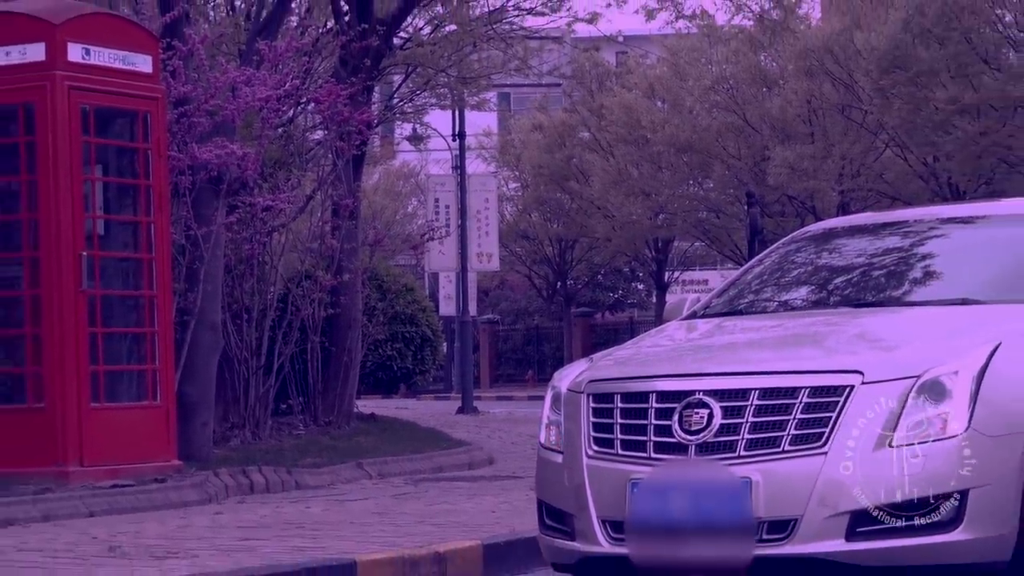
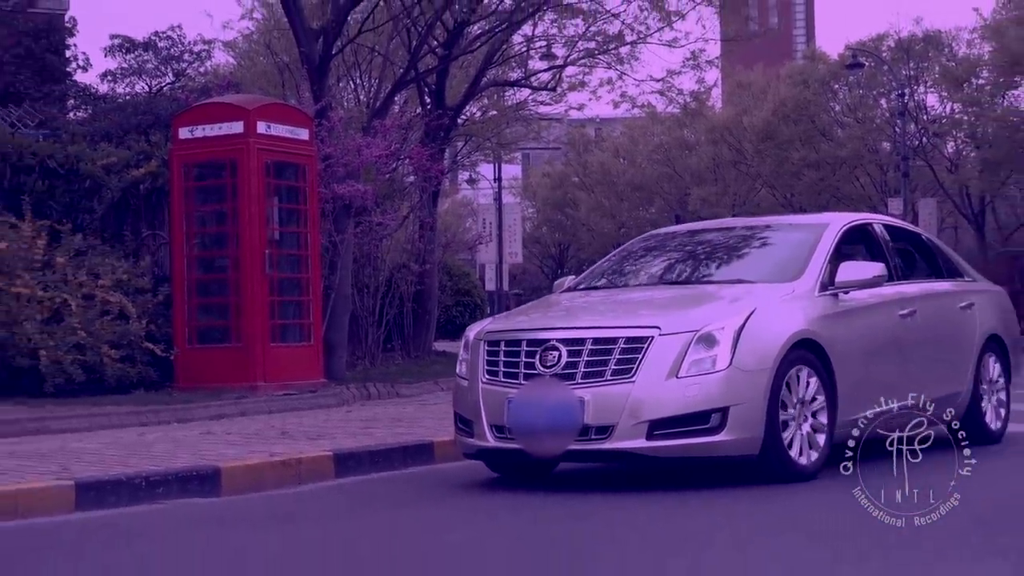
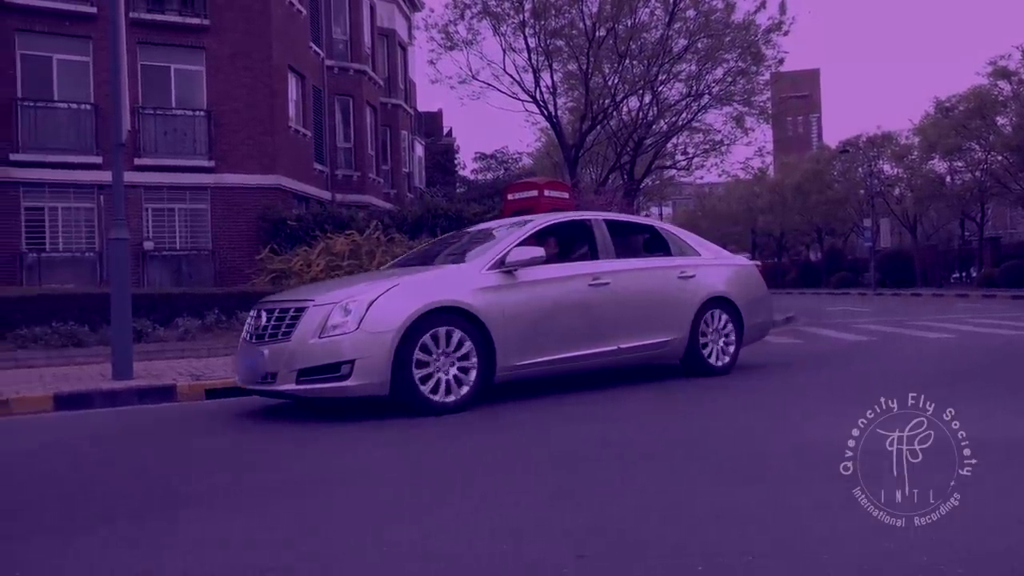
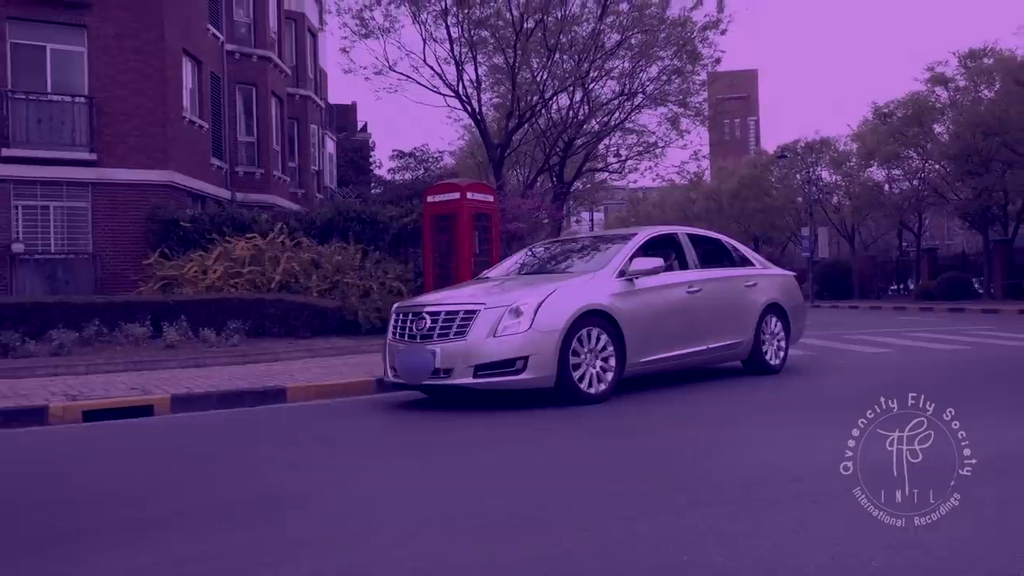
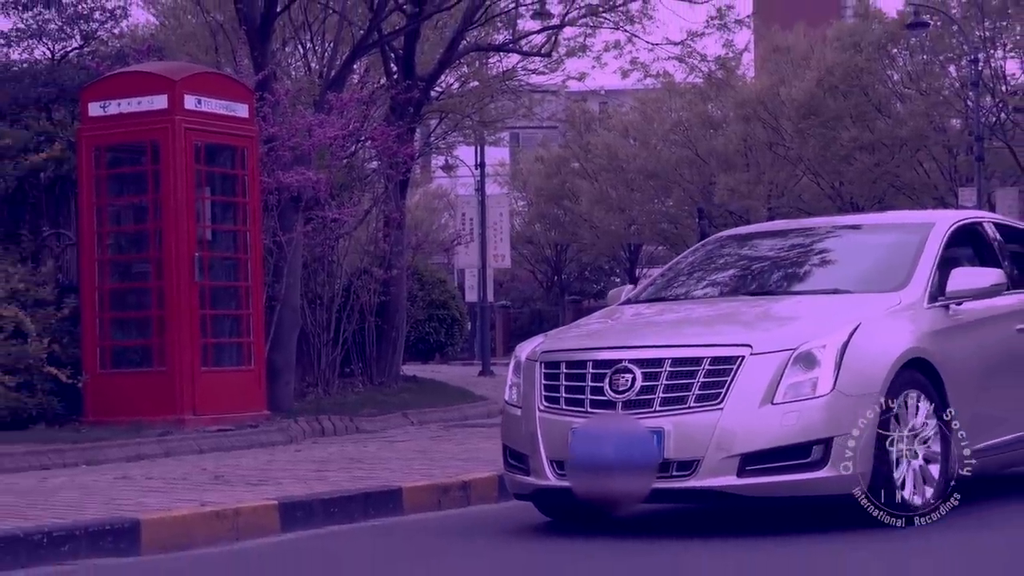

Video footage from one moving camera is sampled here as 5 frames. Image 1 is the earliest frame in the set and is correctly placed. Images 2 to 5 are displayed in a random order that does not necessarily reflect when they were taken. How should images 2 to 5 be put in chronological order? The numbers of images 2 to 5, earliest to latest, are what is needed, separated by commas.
5, 2, 4, 3
